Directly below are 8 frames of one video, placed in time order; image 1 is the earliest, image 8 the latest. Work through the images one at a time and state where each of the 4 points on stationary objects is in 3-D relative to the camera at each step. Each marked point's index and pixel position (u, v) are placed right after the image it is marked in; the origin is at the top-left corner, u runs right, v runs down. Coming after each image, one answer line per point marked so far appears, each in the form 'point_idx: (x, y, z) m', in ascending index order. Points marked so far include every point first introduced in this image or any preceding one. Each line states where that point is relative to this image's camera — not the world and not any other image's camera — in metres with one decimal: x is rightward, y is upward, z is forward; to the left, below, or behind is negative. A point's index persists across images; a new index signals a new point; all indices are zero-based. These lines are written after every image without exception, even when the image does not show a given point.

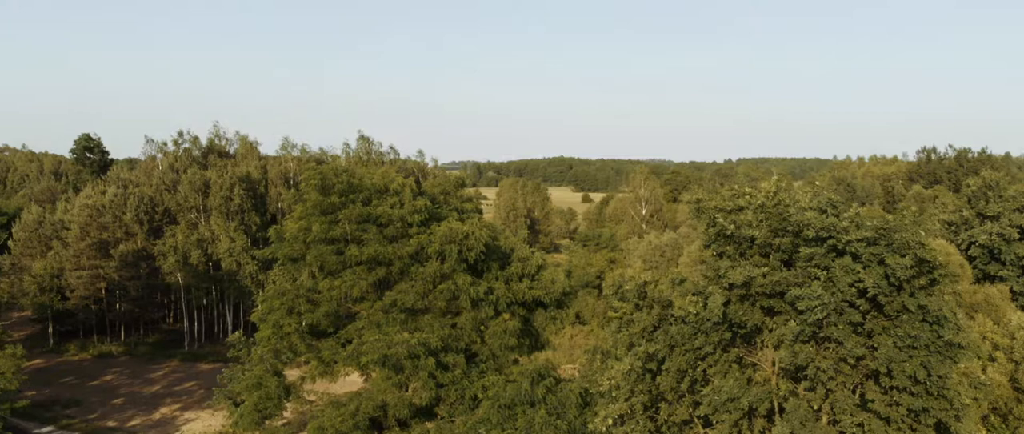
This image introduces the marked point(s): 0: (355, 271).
0: (-3.1, -1.1, +13.5) m
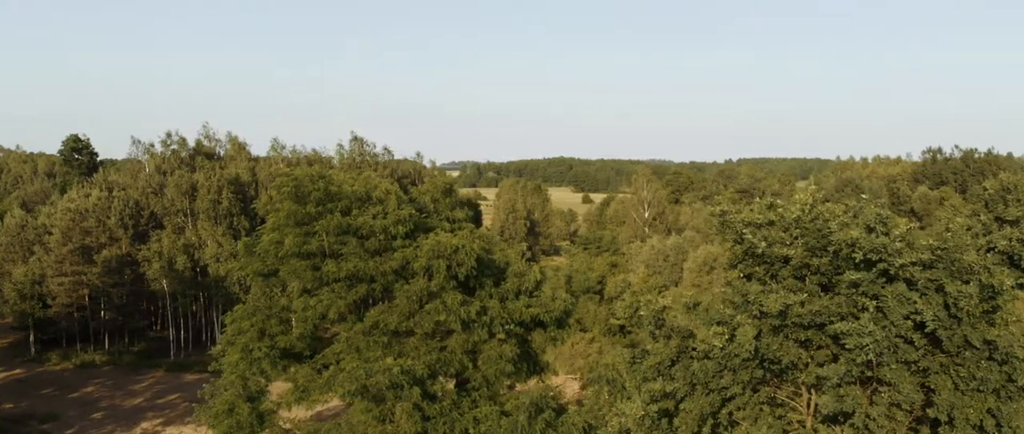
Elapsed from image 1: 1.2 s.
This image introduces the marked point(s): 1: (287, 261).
0: (-3.1, -1.3, +12.1) m
1: (-4.4, -0.9, +13.3) m
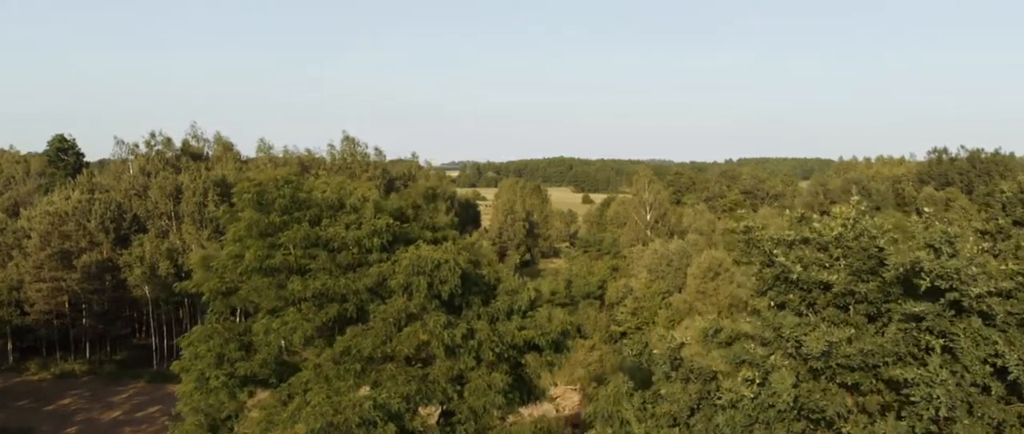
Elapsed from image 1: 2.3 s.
0: (-3.3, -1.4, +10.7) m
1: (-4.6, -1.1, +11.8) m
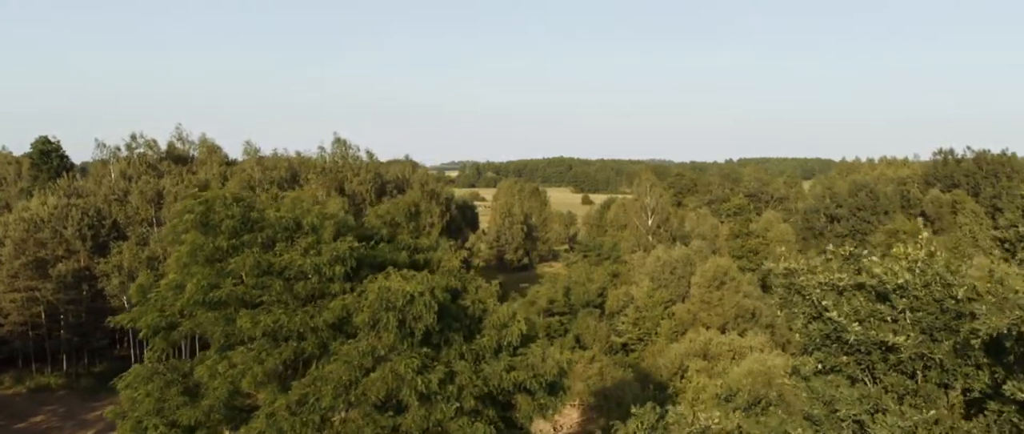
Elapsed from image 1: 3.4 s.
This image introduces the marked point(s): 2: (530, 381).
0: (-3.5, -1.8, +9.2) m
1: (-4.8, -1.4, +10.3) m
2: (+0.3, -2.3, +10.0) m
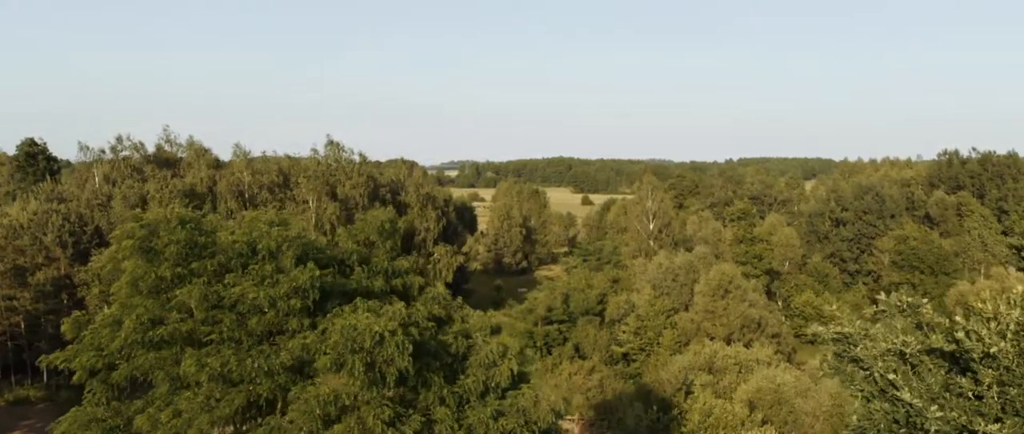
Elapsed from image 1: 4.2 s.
0: (-3.6, -2.0, +8.0) m
1: (-4.9, -1.7, +9.1) m
2: (+0.1, -2.6, +8.8) m
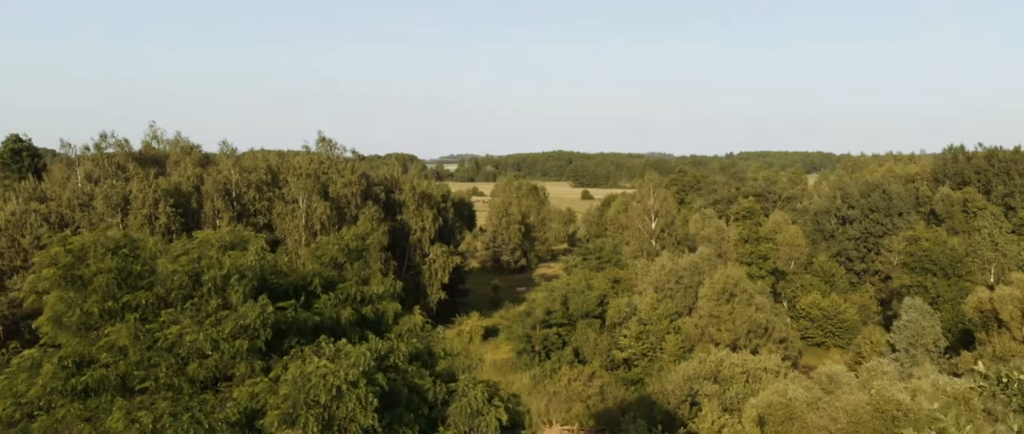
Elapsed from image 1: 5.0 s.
0: (-3.7, -2.3, +6.7) m
1: (-5.0, -2.0, +7.9) m
2: (0.0, -2.9, +7.6) m
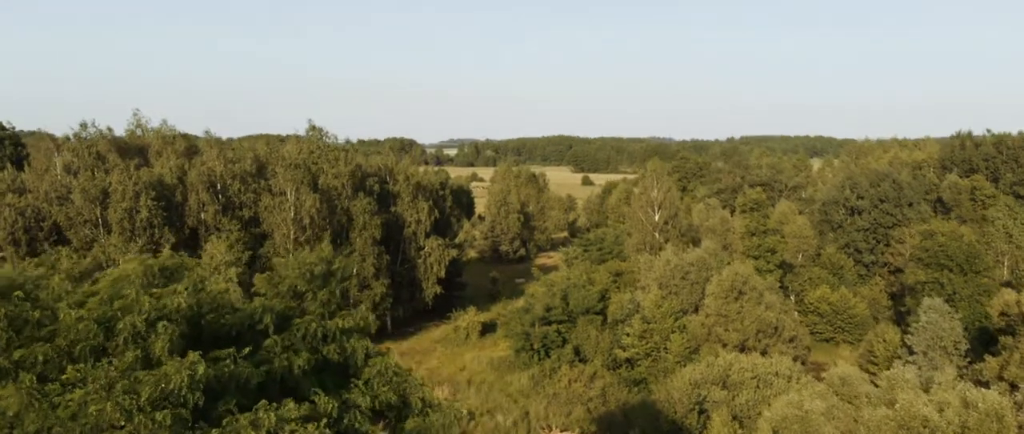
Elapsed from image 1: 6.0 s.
0: (-3.8, -2.6, +5.3) m
1: (-5.1, -2.2, +6.5) m
2: (-0.1, -3.1, +6.2) m
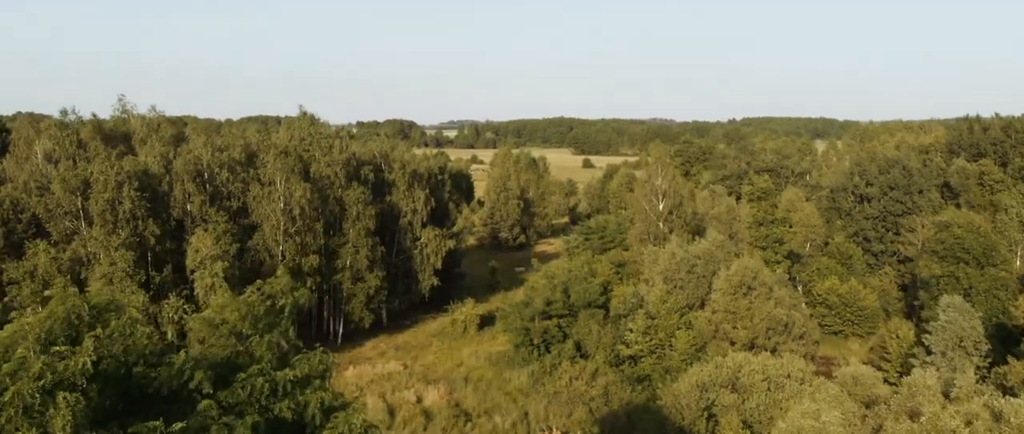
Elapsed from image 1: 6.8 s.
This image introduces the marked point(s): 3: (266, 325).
0: (-3.9, -2.9, +4.1) m
1: (-5.2, -2.5, +5.3) m
2: (-0.1, -3.4, +5.0) m
3: (-2.3, -1.0, +7.5) m
